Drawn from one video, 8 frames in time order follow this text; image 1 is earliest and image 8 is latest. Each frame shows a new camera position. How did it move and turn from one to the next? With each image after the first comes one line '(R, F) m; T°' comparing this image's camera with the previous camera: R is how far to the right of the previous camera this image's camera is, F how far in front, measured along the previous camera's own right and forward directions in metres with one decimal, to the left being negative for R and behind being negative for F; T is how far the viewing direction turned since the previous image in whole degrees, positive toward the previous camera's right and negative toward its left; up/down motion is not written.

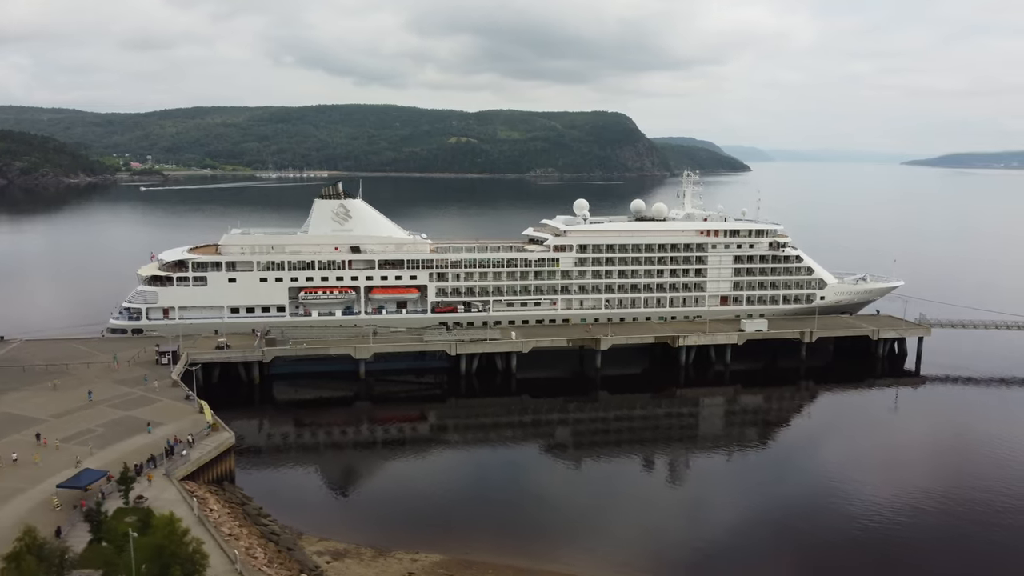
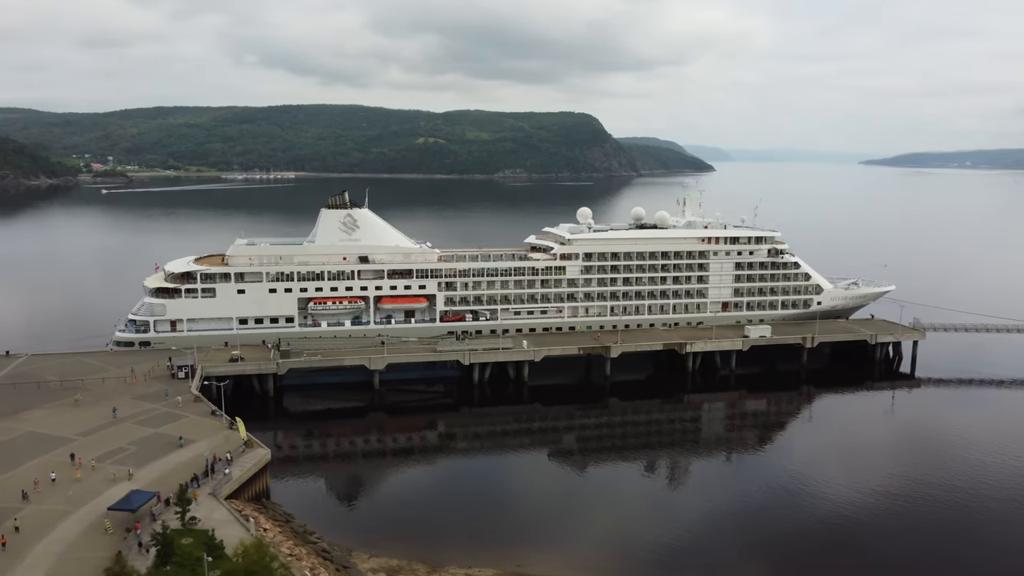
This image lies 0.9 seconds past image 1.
(-2.7, -0.4) m; +2°
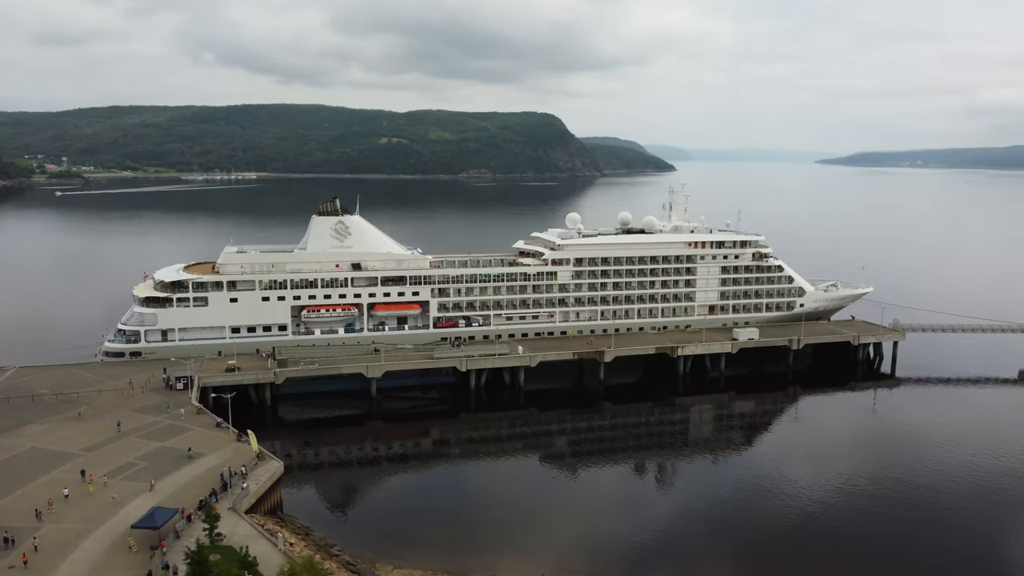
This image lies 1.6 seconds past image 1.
(-1.9, -0.4) m; +2°
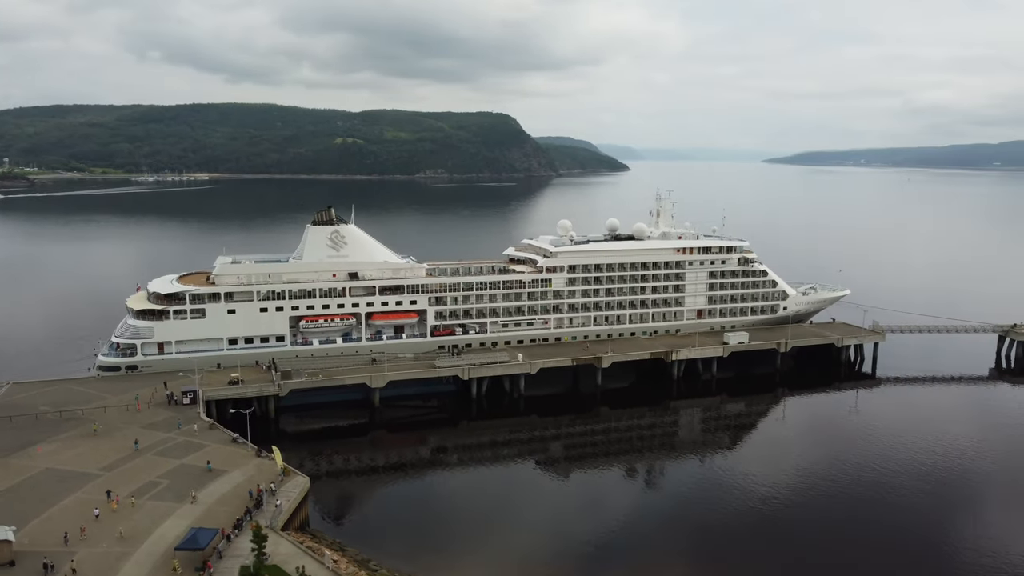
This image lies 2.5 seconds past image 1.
(-2.7, -0.6) m; +3°
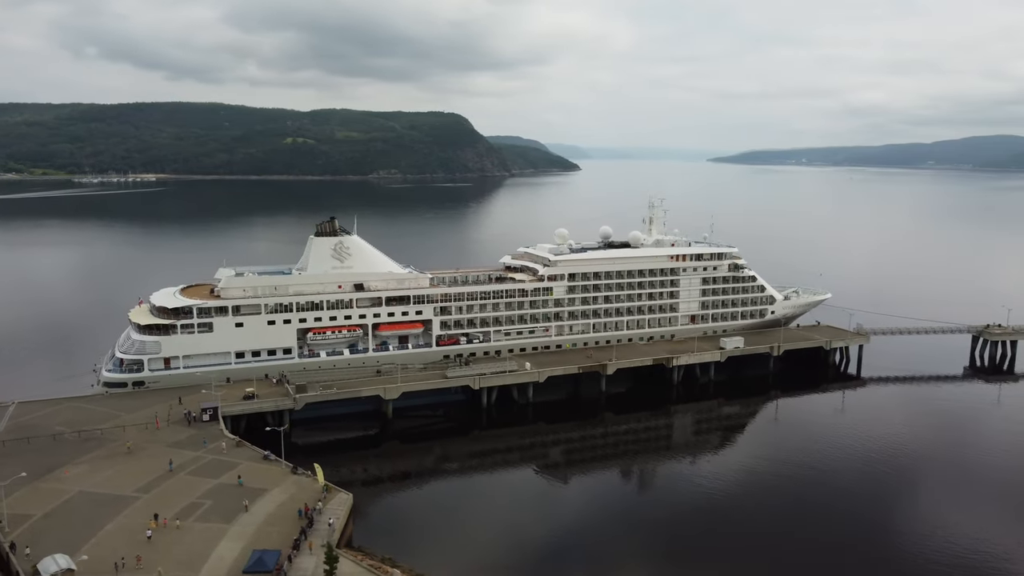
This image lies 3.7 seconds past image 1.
(-3.5, -0.7) m; +3°
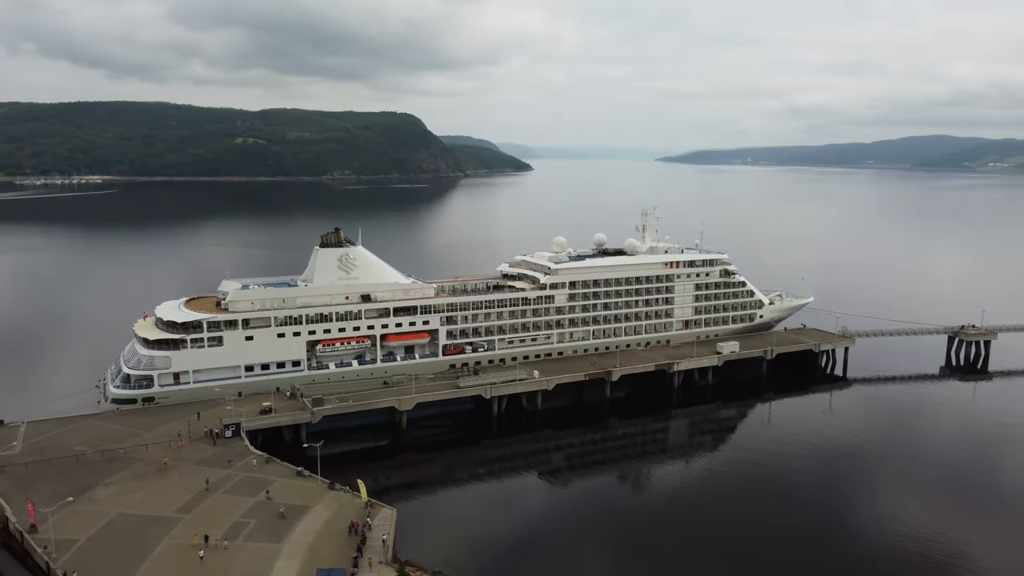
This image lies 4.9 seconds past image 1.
(-3.5, -0.8) m; +3°
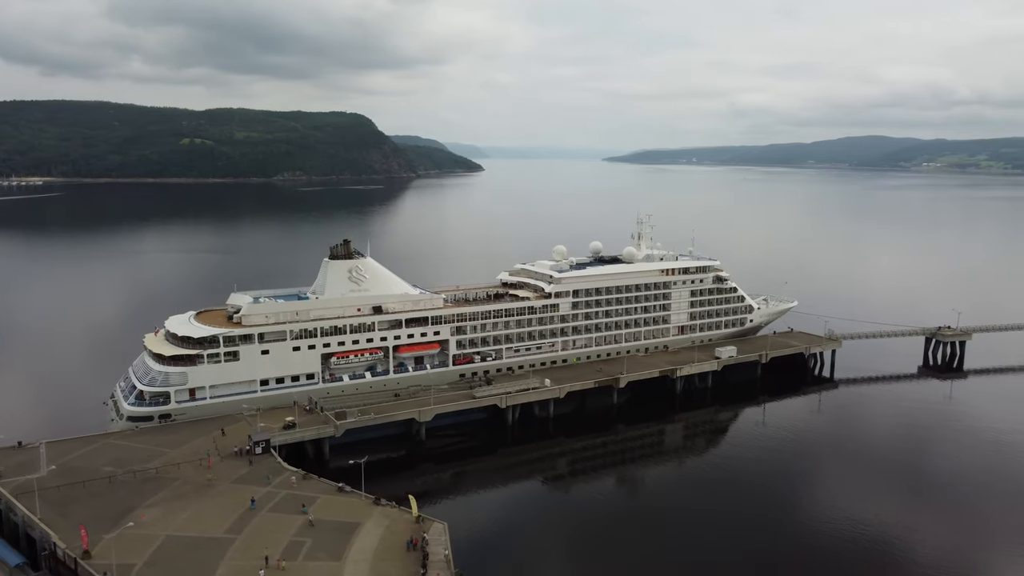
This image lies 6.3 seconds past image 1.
(-4.0, -0.9) m; +3°
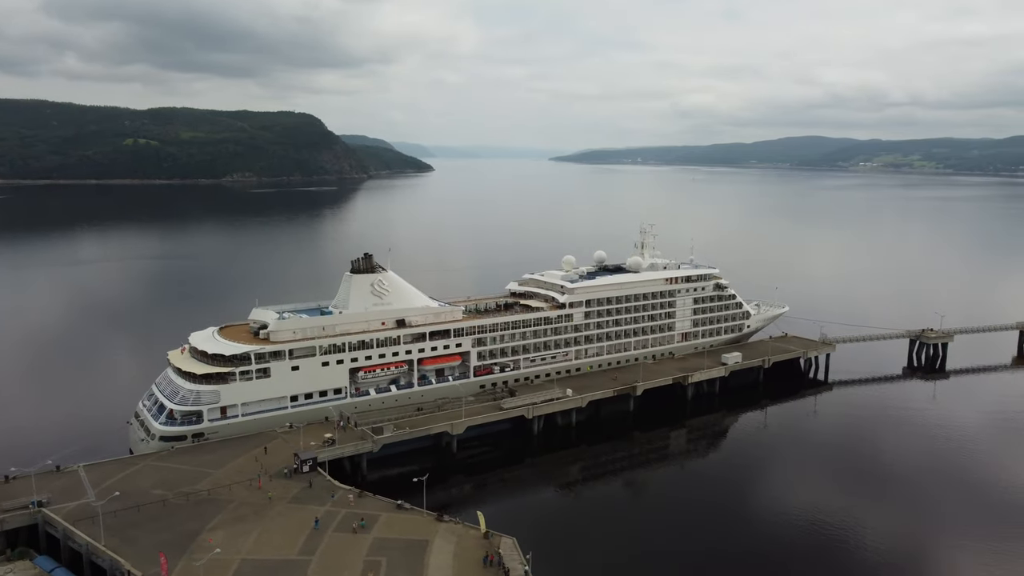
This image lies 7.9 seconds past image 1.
(-5.1, -1.0) m; +3°
